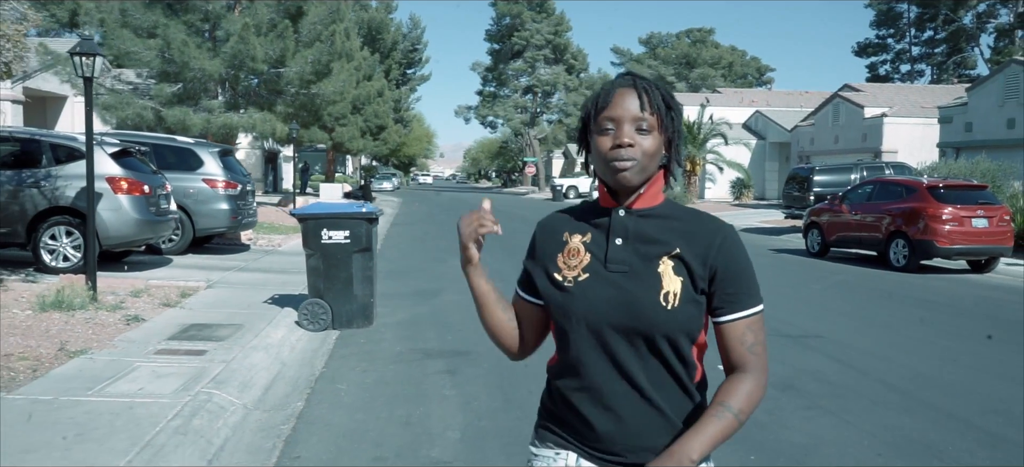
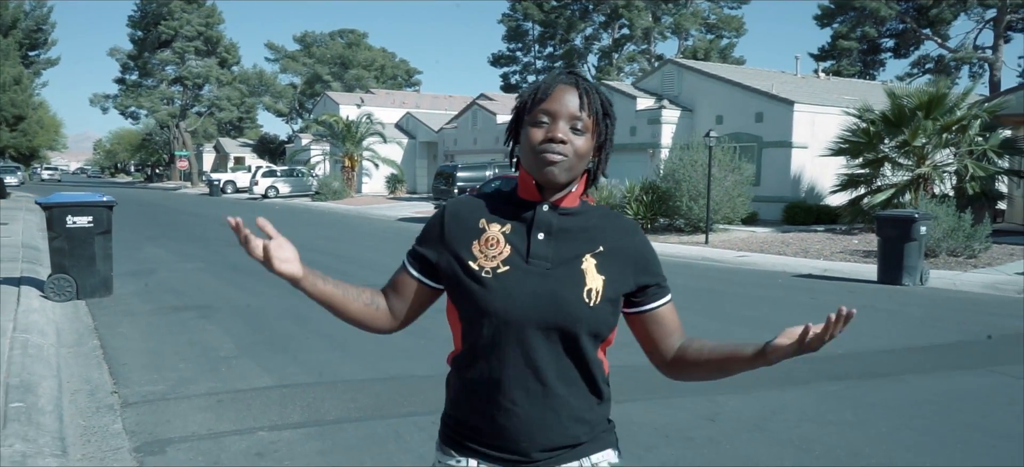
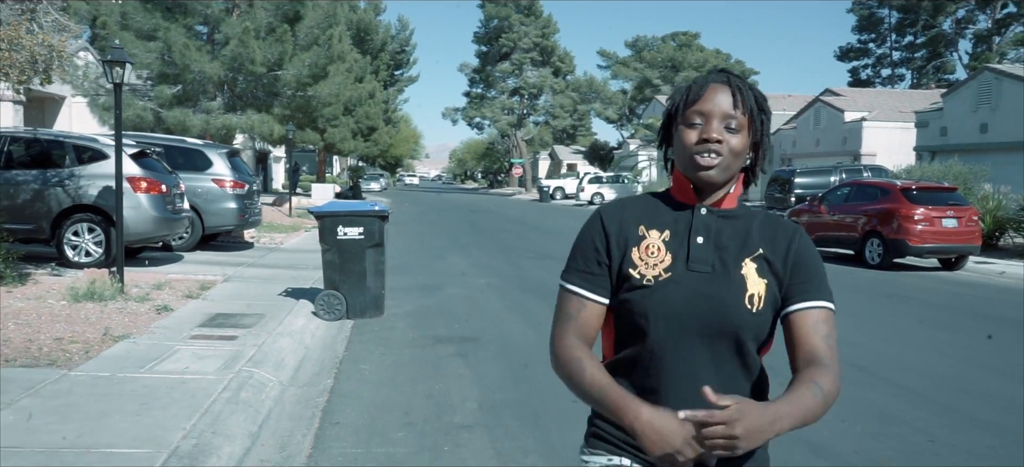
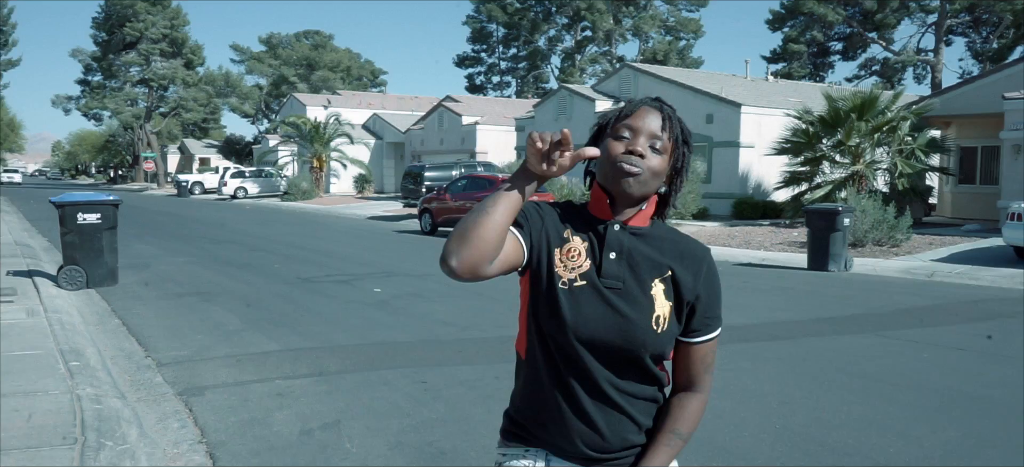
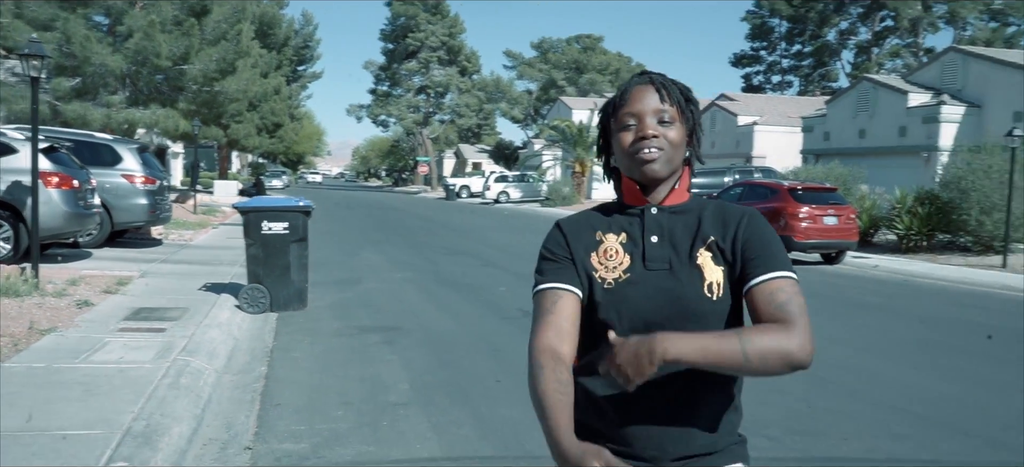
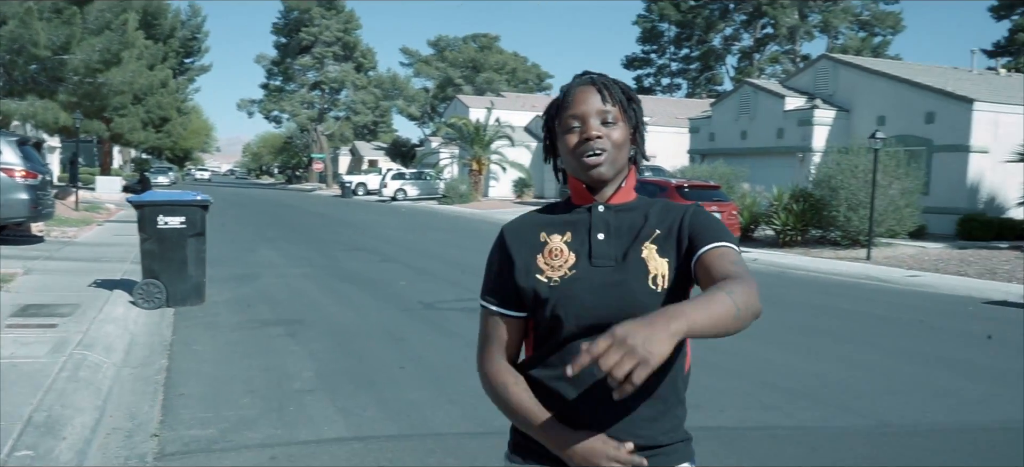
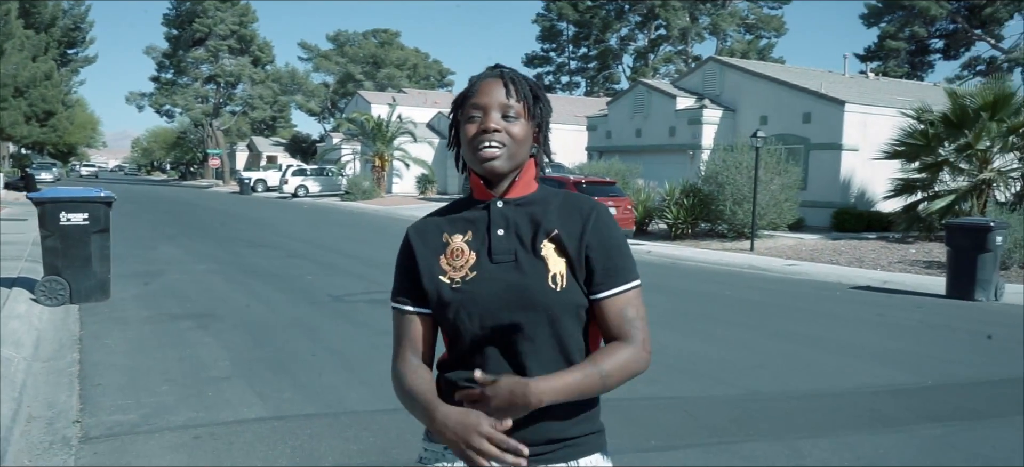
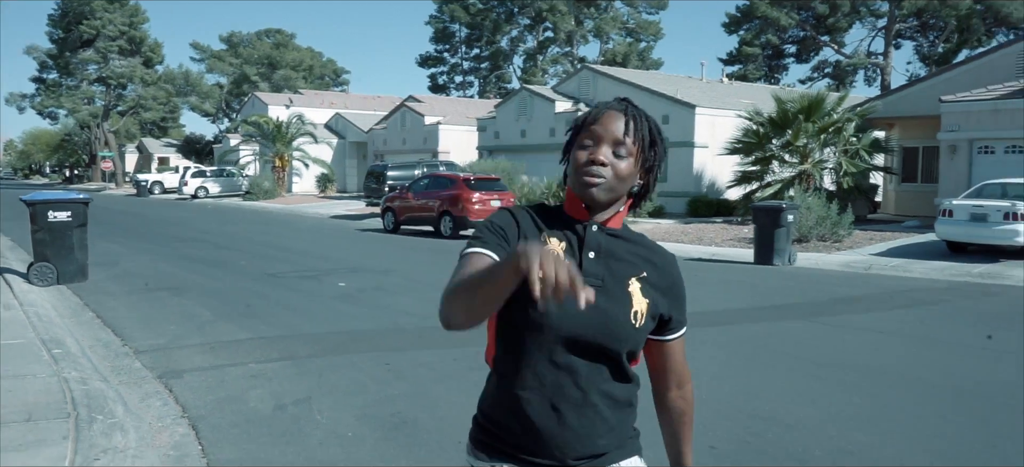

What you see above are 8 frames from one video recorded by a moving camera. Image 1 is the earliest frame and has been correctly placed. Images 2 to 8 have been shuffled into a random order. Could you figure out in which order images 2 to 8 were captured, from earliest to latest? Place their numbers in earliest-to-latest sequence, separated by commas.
3, 5, 6, 7, 2, 4, 8
